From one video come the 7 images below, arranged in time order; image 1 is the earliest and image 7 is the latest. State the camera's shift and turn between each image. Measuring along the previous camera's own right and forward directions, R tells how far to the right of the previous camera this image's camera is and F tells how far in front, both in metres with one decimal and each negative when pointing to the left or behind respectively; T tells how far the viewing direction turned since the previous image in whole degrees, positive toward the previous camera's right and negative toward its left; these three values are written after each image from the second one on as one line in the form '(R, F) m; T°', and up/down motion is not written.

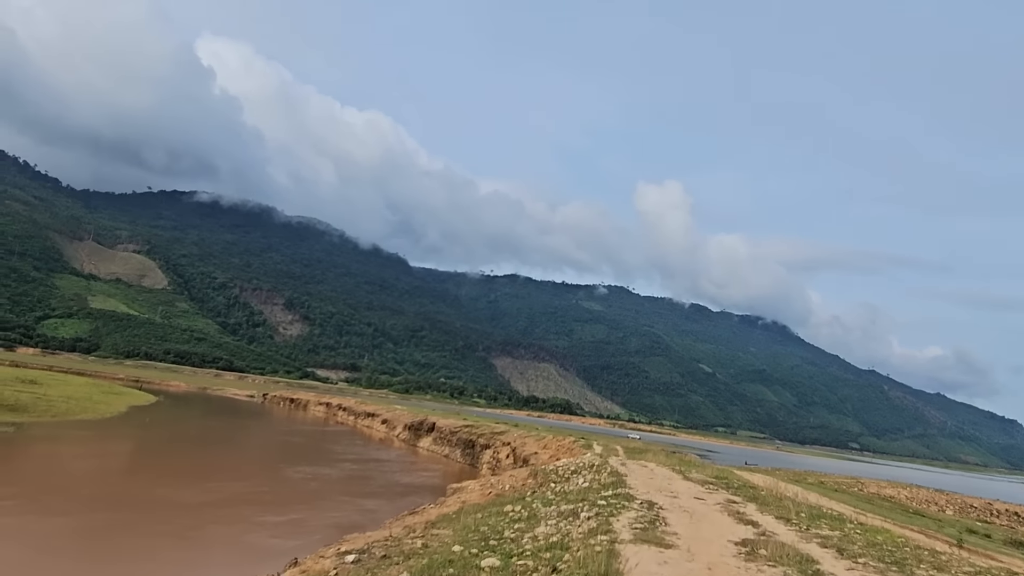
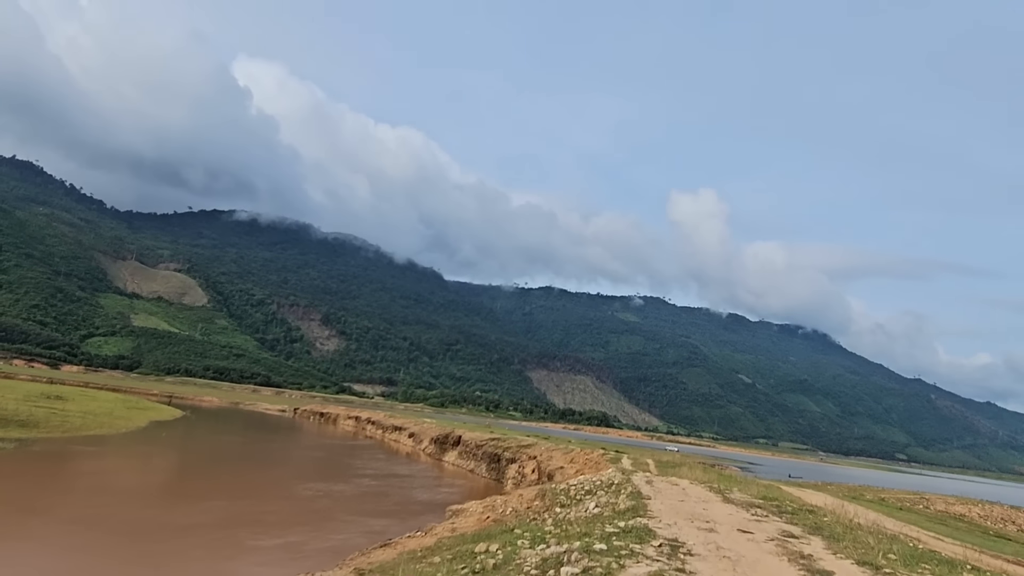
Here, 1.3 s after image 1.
(+0.5, +2.2) m; -3°
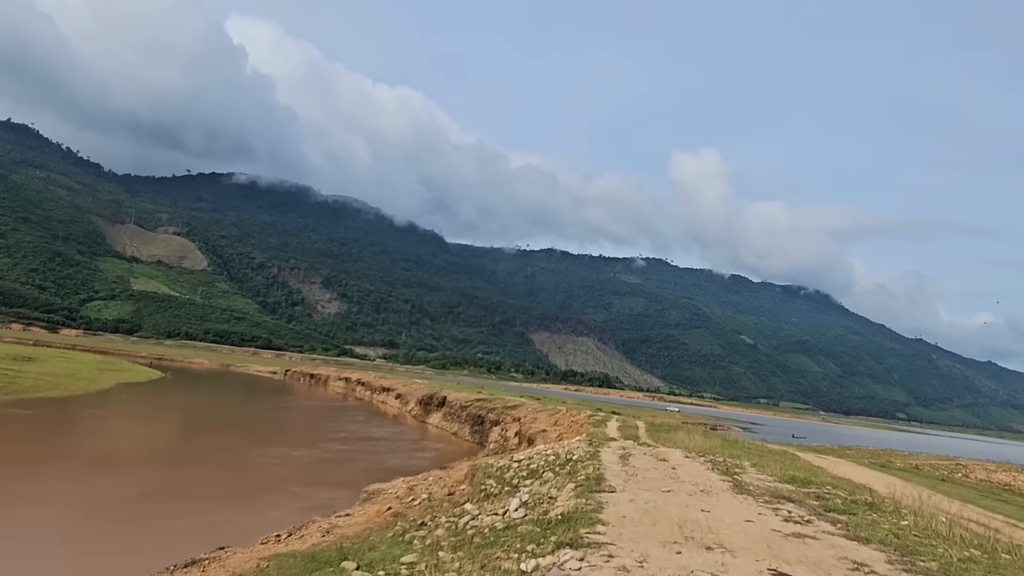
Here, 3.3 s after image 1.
(+0.9, +3.4) m; 0°
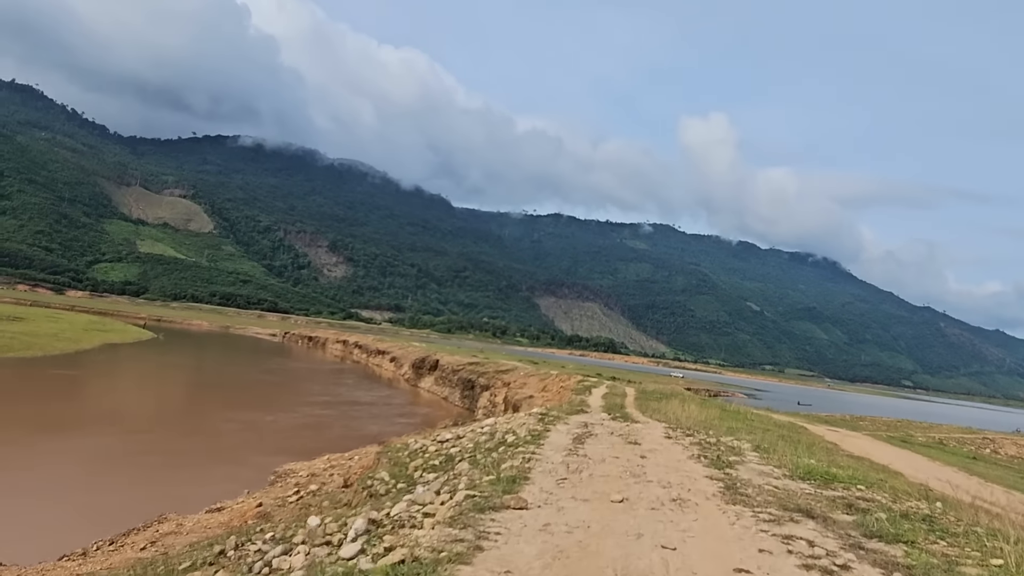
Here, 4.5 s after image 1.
(+0.7, +2.0) m; -1°
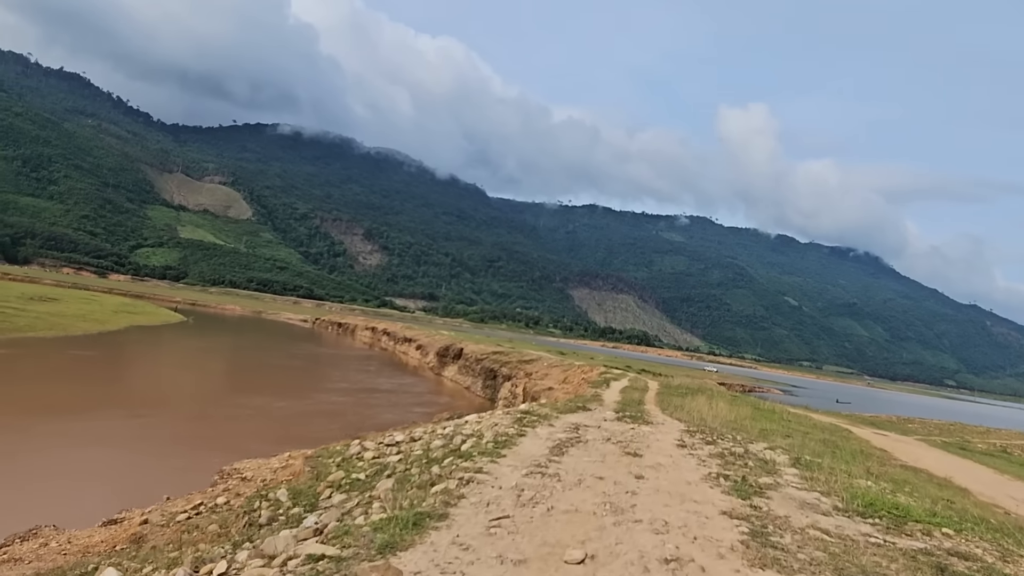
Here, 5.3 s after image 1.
(+0.4, +1.3) m; -3°
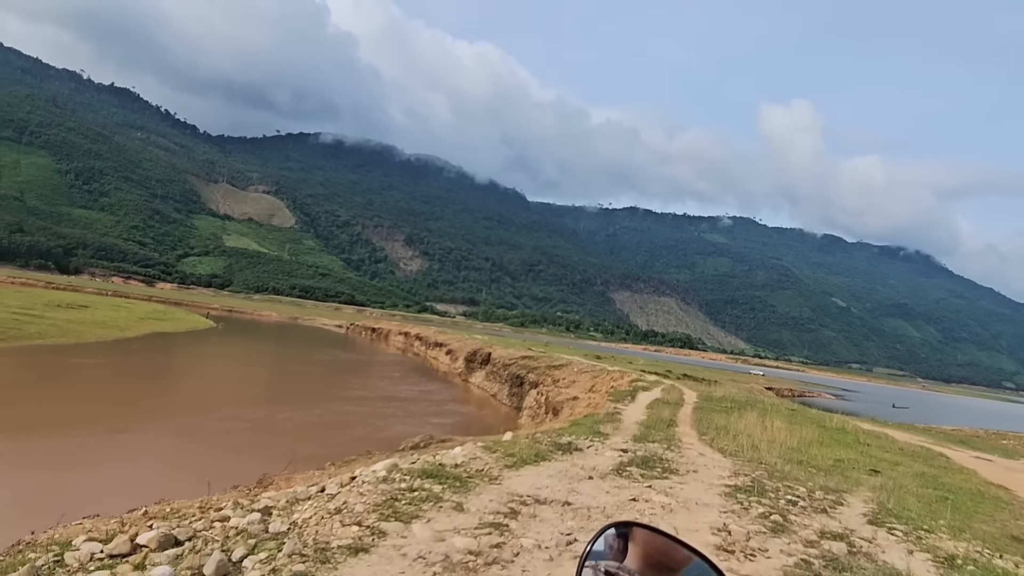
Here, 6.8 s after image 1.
(+0.6, +2.5) m; -3°
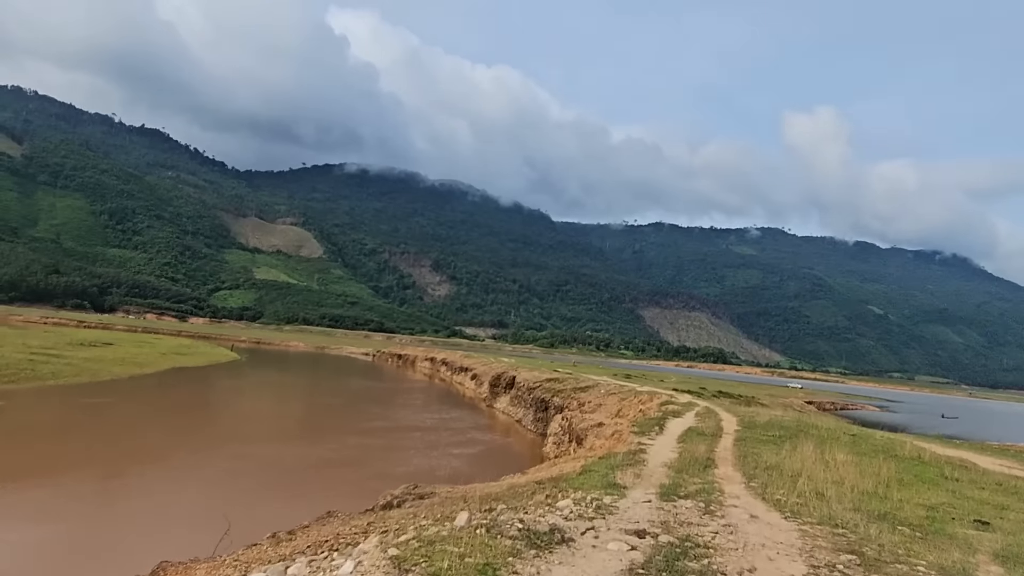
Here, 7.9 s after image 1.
(+0.3, +1.6) m; -2°
